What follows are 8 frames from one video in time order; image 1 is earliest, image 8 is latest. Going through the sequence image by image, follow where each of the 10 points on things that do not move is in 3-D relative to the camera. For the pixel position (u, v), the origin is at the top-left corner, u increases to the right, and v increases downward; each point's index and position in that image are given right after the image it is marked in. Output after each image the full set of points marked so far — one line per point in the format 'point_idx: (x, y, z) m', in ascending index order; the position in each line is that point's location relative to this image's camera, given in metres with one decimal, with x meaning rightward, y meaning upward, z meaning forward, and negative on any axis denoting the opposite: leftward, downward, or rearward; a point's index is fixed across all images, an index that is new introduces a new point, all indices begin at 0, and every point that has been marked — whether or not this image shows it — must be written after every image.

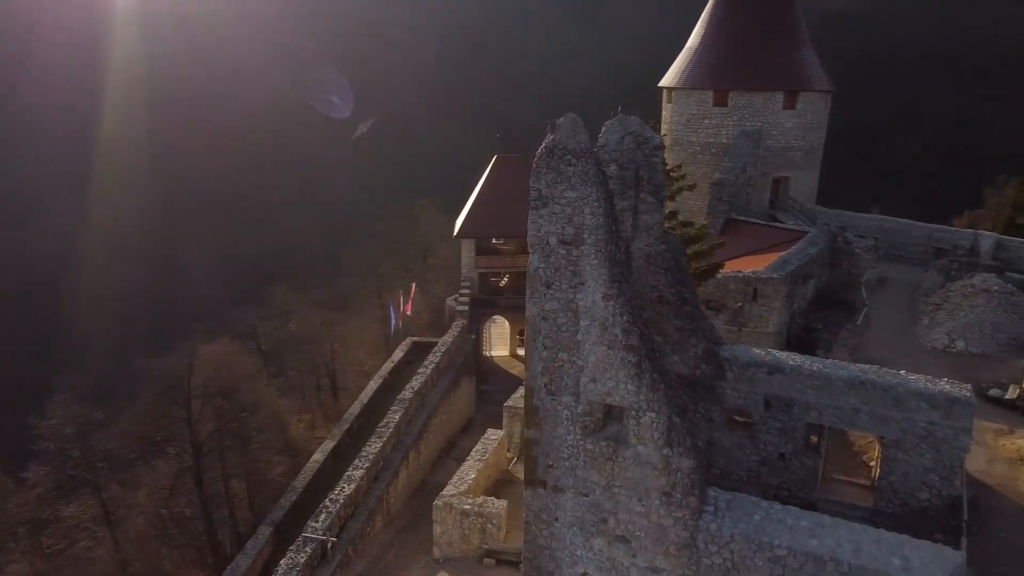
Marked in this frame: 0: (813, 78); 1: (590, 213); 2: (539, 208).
0: (+5.4, +3.8, +14.8) m
1: (+0.5, +0.5, +5.3) m
2: (+0.2, +0.5, +5.4) m
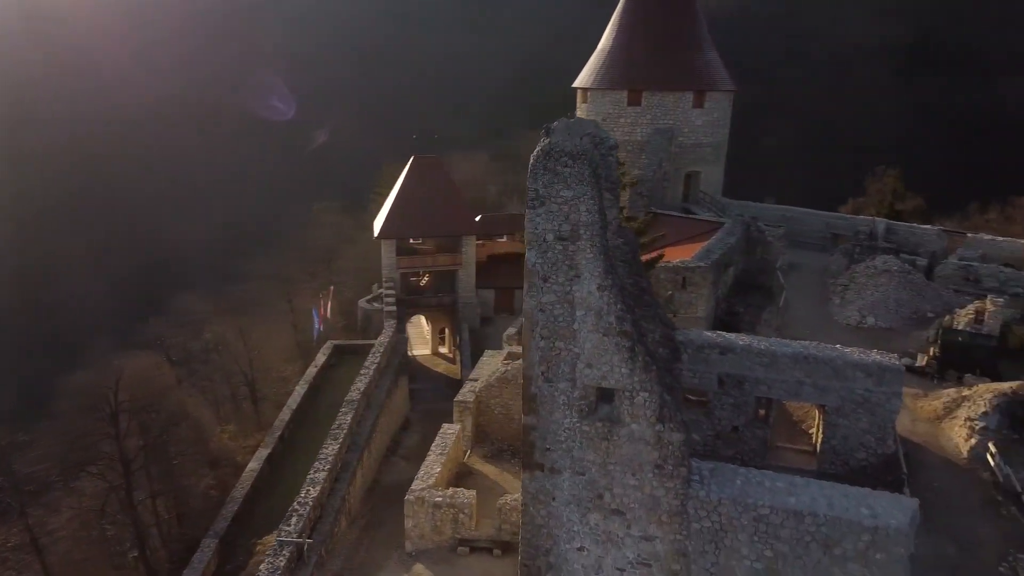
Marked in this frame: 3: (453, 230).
0: (+4.0, +4.1, +15.8) m
1: (+0.5, +0.5, +5.7) m
2: (+0.2, +0.6, +5.8) m
3: (-1.4, +1.4, +19.0) m
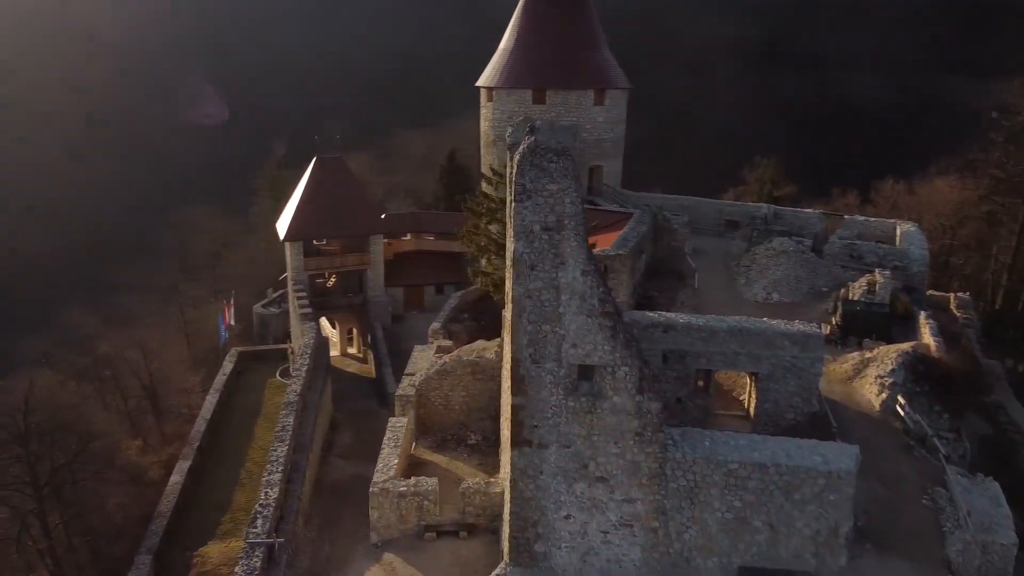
0: (+2.1, +4.3, +16.7) m
1: (+0.4, +0.7, +6.2) m
2: (+0.1, +0.7, +6.2) m
3: (-3.5, +1.4, +19.0) m
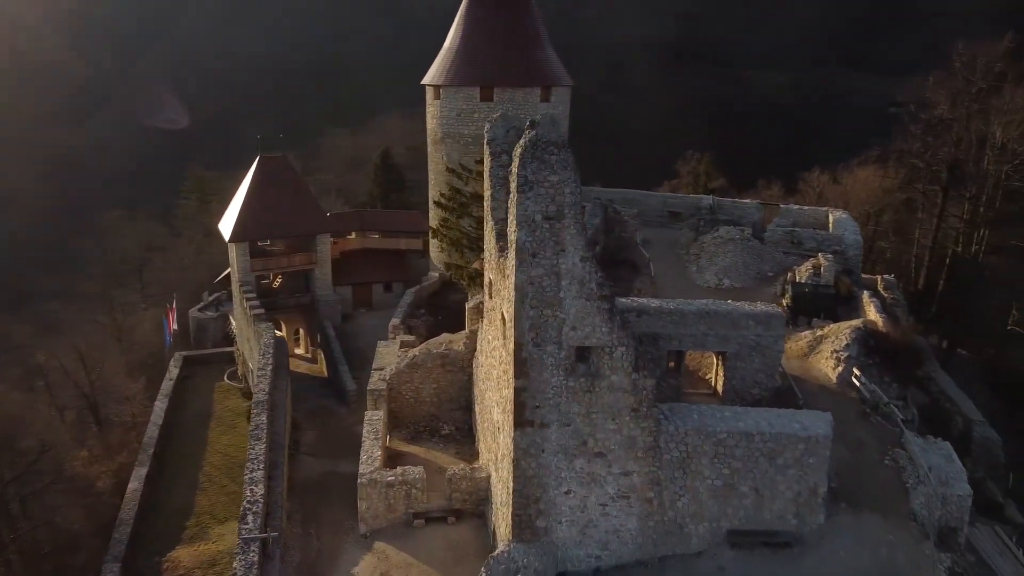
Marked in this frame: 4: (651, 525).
0: (+1.0, +4.5, +17.1) m
1: (+0.5, +0.8, +6.5) m
2: (+0.1, +0.8, +6.5) m
3: (-4.7, +1.4, +18.9) m
4: (+1.3, -2.1, +7.4) m
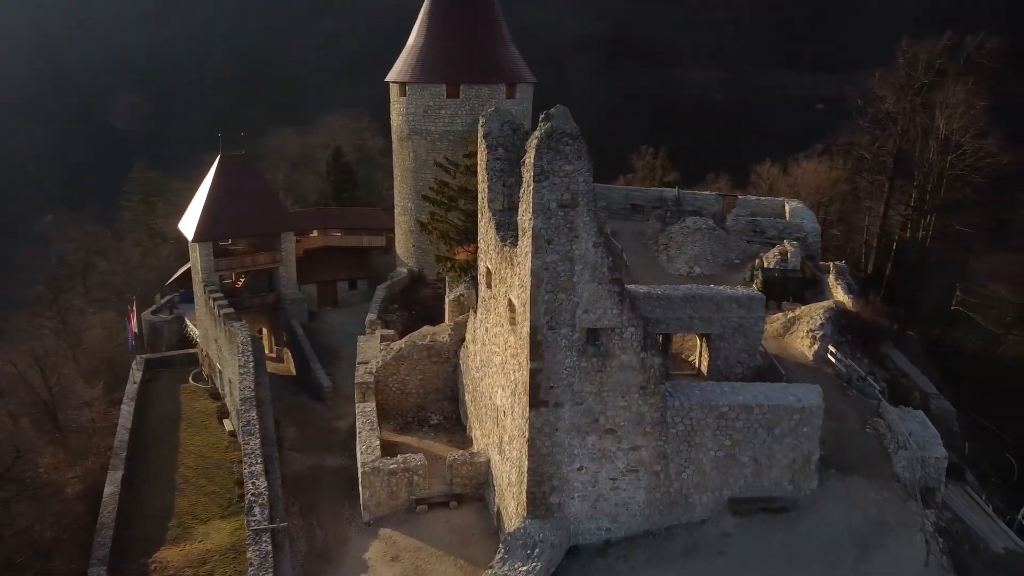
0: (+0.2, +4.7, +17.5) m
1: (+0.6, +0.9, +6.9) m
2: (+0.3, +0.9, +6.8) m
3: (-5.6, +1.4, +18.8) m
4: (+1.4, -2.0, +7.8) m
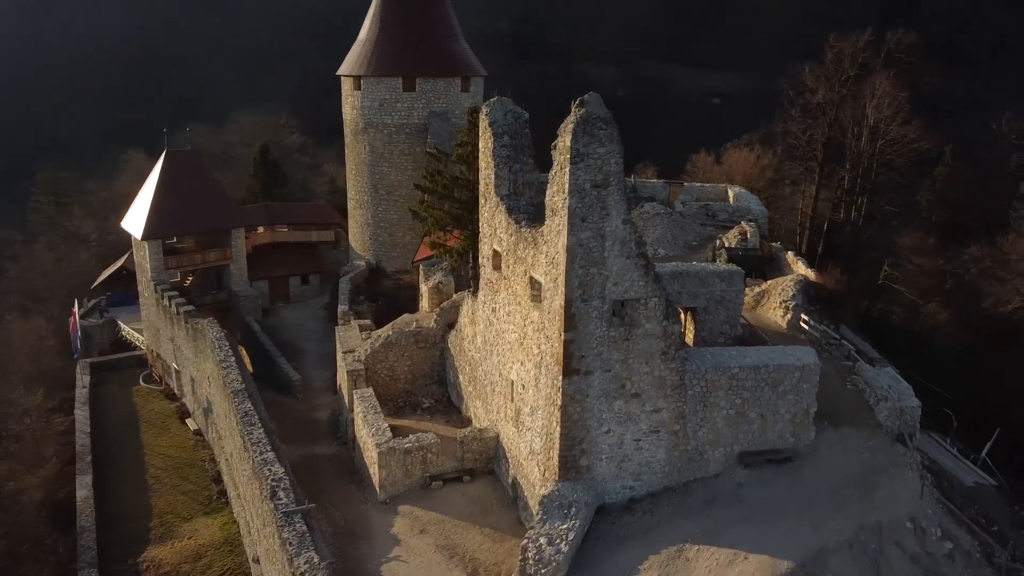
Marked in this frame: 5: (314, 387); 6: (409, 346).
0: (-0.8, +4.9, +17.9) m
1: (+0.9, +1.1, +7.4) m
2: (+0.6, +1.1, +7.3) m
3: (-6.6, +1.5, +18.5) m
4: (+1.7, -1.7, +8.4) m
5: (-3.8, -1.9, +15.5) m
6: (-1.6, -0.9, +12.3) m
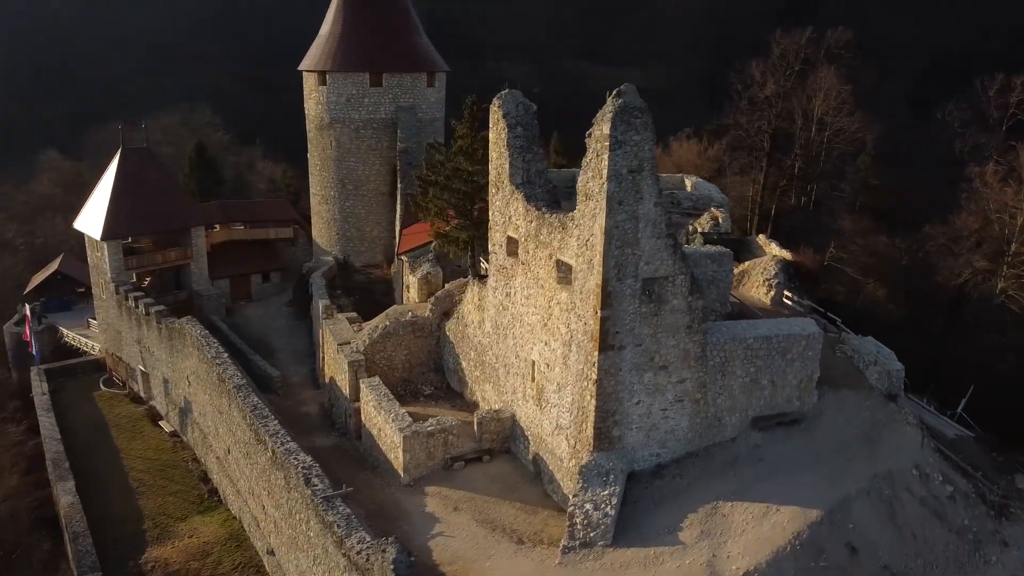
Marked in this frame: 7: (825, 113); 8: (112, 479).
0: (-1.7, +5.1, +18.1) m
1: (+1.3, +1.4, +7.9) m
2: (+1.0, +1.3, +7.8) m
3: (-7.4, +1.5, +18.2) m
4: (+2.1, -1.5, +9.0) m
5: (-4.1, -1.8, +15.5) m
6: (-1.6, -0.7, +12.6) m
7: (+6.5, +3.7, +17.1) m
8: (-6.8, -3.3, +14.0) m
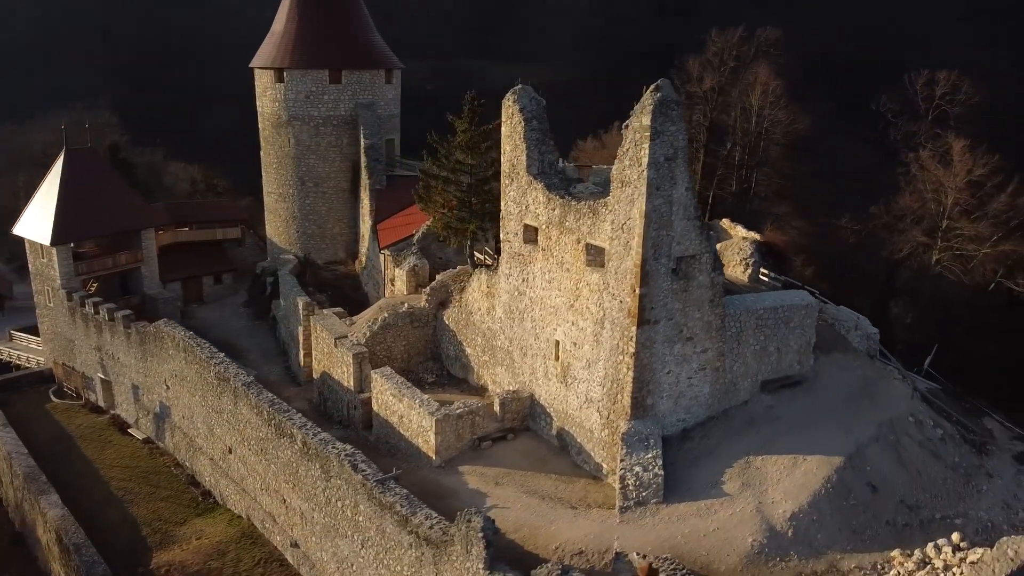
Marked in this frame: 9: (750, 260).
0: (-2.7, +5.2, +18.3) m
1: (+1.8, +1.6, +8.7) m
2: (+1.5, +1.6, +8.5) m
3: (-8.2, +1.4, +17.6) m
4: (+2.5, -1.2, +9.9) m
5: (-4.5, -1.8, +15.4) m
6: (-1.7, -0.6, +12.9) m
7: (+5.6, +4.1, +18.5) m
8: (-6.9, -3.4, +13.6) m
9: (+3.8, +0.4, +13.1) m
